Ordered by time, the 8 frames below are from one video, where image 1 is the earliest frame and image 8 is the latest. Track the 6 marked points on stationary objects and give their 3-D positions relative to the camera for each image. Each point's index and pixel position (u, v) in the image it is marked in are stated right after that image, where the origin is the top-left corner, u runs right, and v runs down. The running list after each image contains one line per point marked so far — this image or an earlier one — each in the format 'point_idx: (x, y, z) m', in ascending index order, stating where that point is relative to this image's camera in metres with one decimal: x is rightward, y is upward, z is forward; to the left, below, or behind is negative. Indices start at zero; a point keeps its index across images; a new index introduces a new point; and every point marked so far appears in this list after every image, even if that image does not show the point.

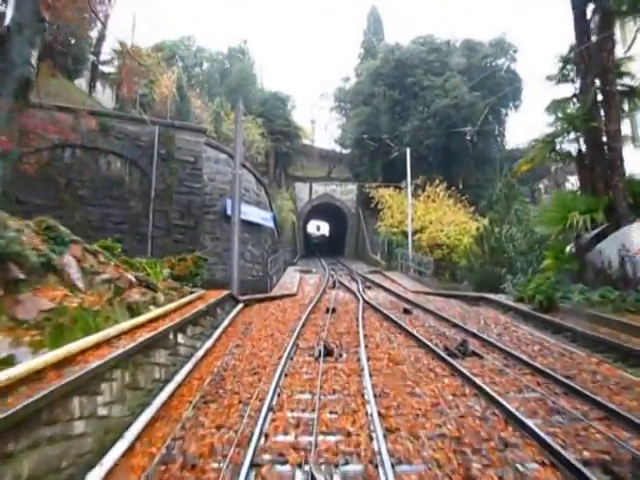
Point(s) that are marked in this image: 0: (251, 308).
0: (-1.0, -1.0, +13.2) m
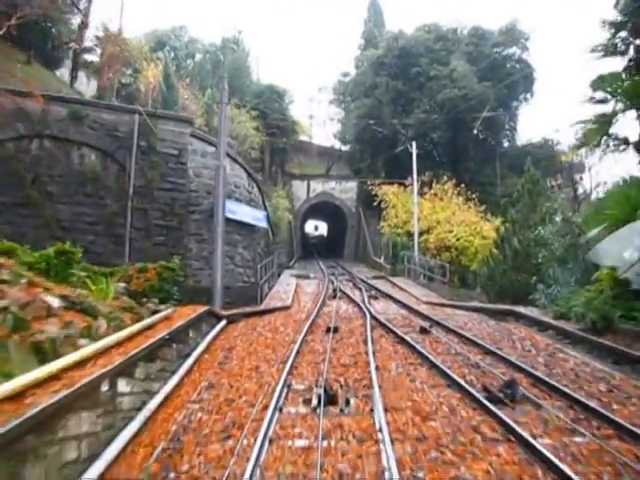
0: (-1.0, -1.1, +10.9) m
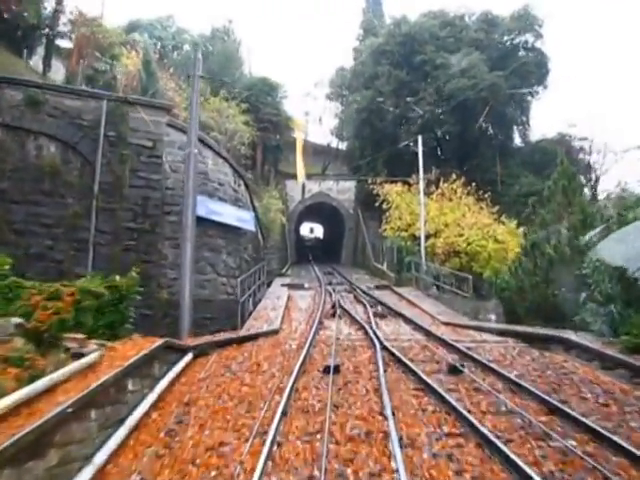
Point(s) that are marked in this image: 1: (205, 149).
0: (-1.1, -1.2, +8.2) m
1: (-2.3, +1.8, +17.9) m
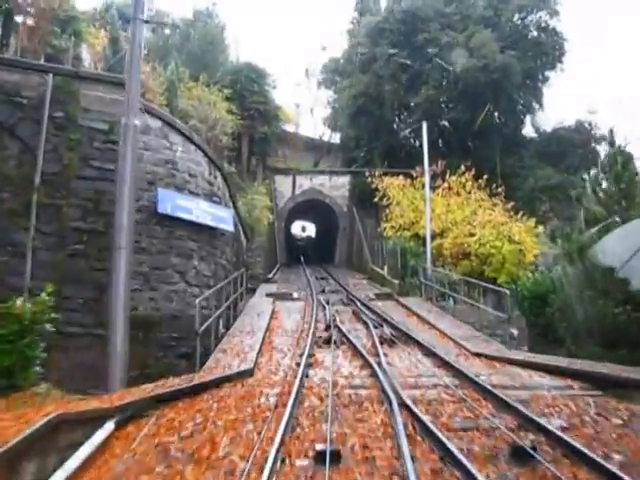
0: (-1.1, -1.2, +5.3) m
1: (-2.5, +1.8, +14.9) m
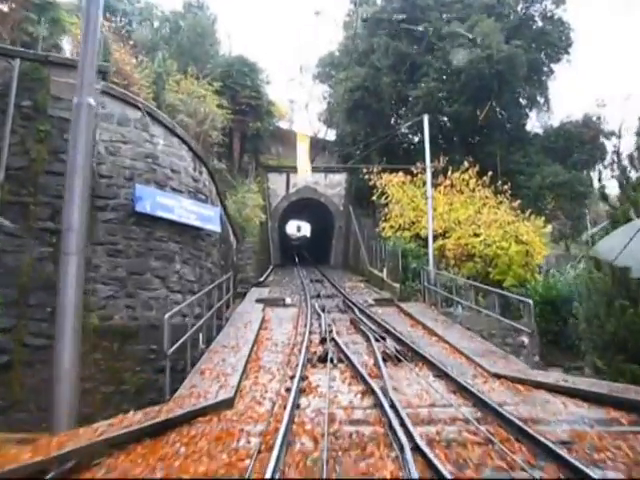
0: (-1.2, -1.3, +4.0) m
1: (-2.6, +1.8, +13.6) m
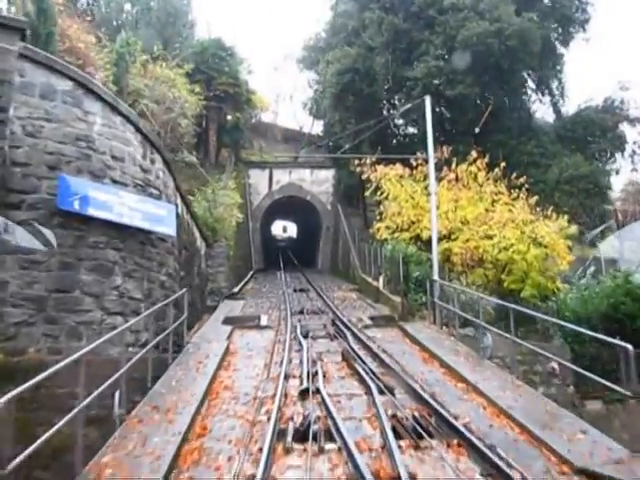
0: (-1.3, -1.3, +0.9) m
1: (-2.8, +1.7, +10.5) m
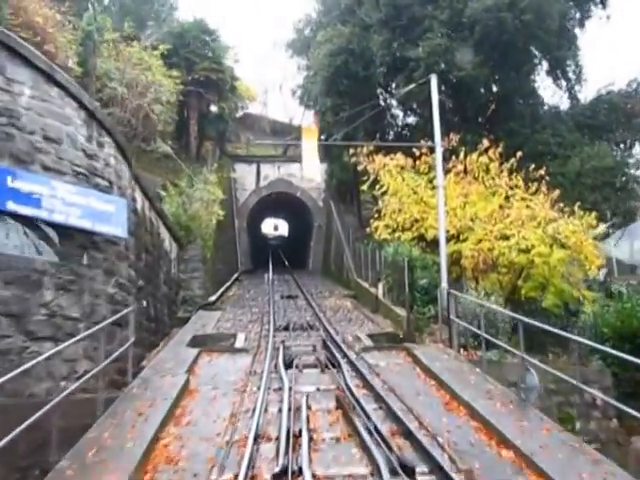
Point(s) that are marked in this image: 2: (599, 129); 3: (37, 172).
0: (-1.3, -1.4, -1.4) m
1: (-2.9, +1.7, +8.2) m
2: (+6.0, +2.4, +19.1) m
3: (-2.7, +0.6, +8.1) m
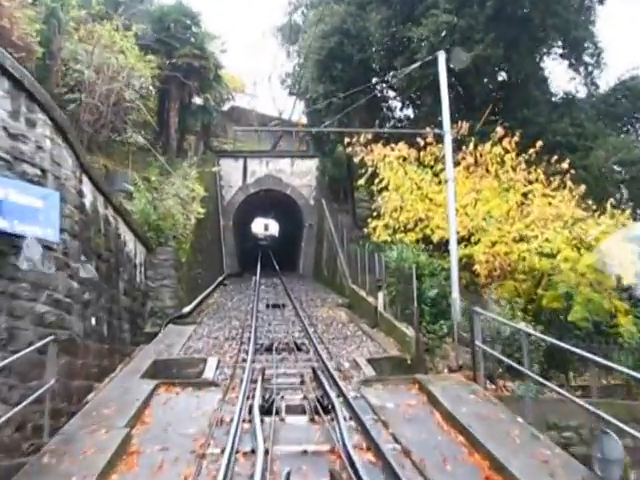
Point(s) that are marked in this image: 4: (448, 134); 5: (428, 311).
0: (-1.3, -1.4, -3.5) m
1: (-3.0, +1.6, +6.1) m
2: (+5.8, +2.3, +17.1) m
3: (-2.7, +0.6, +6.1) m
4: (+1.9, +1.6, +13.0) m
5: (+1.3, -0.9, +10.8) m
